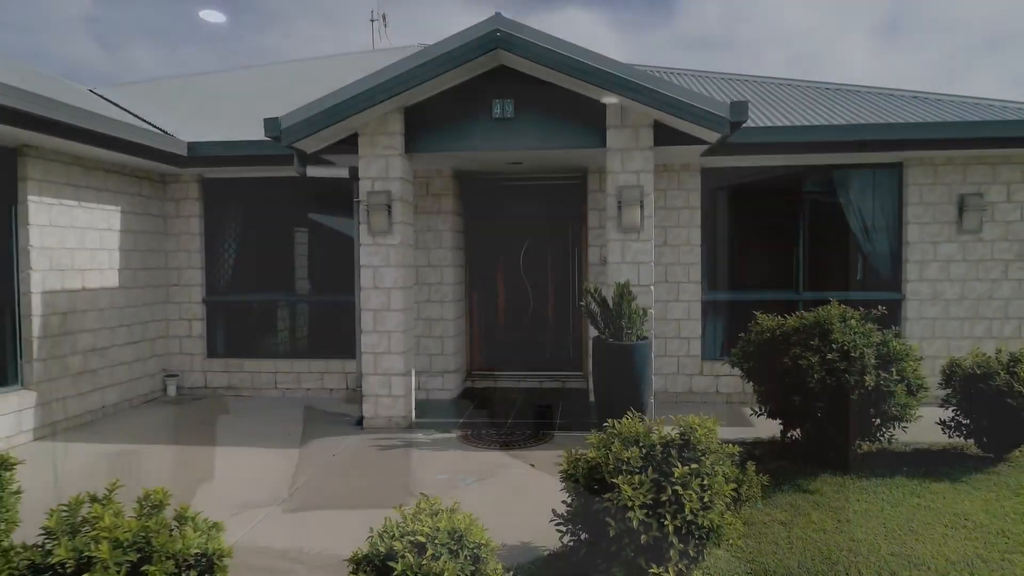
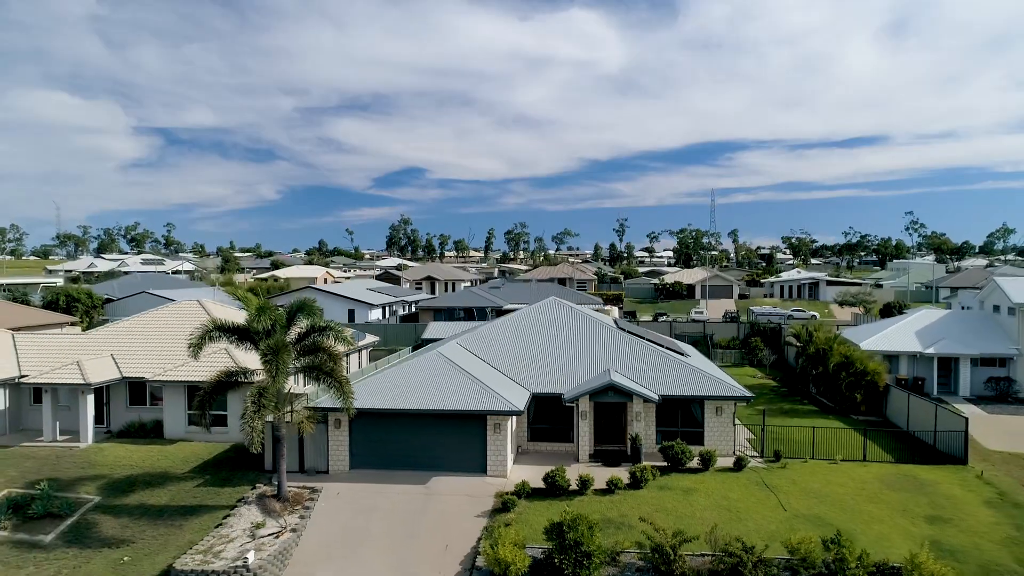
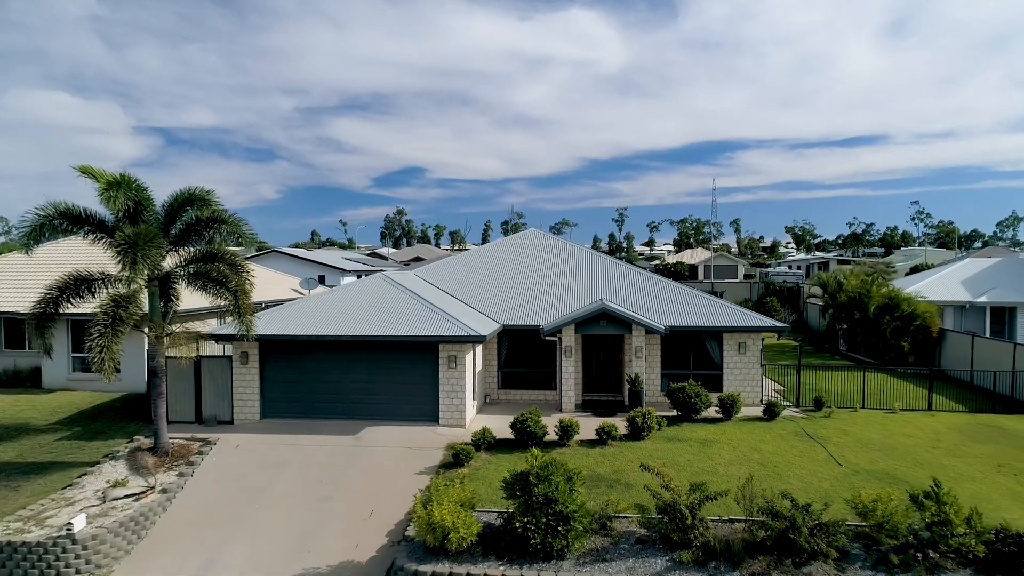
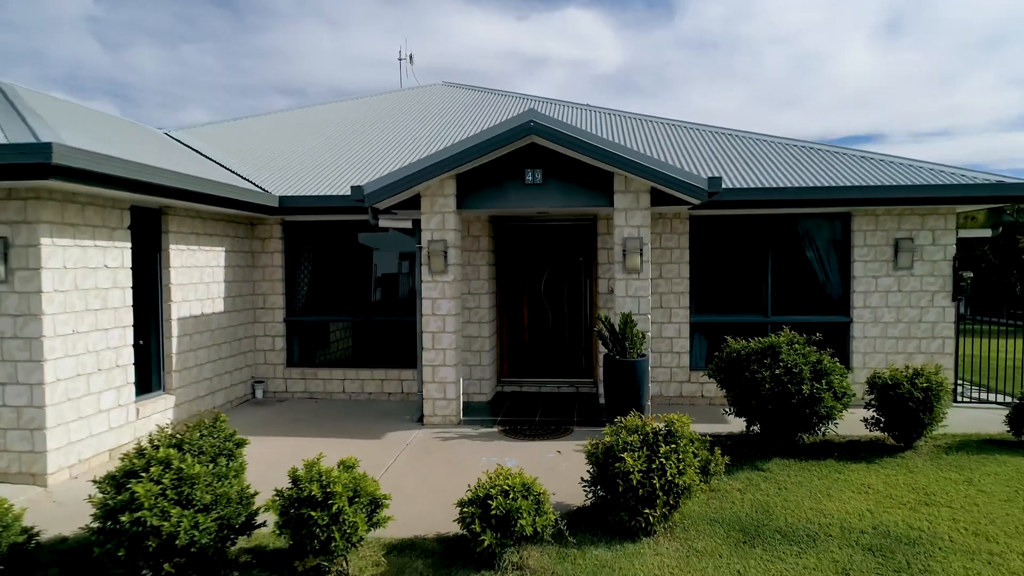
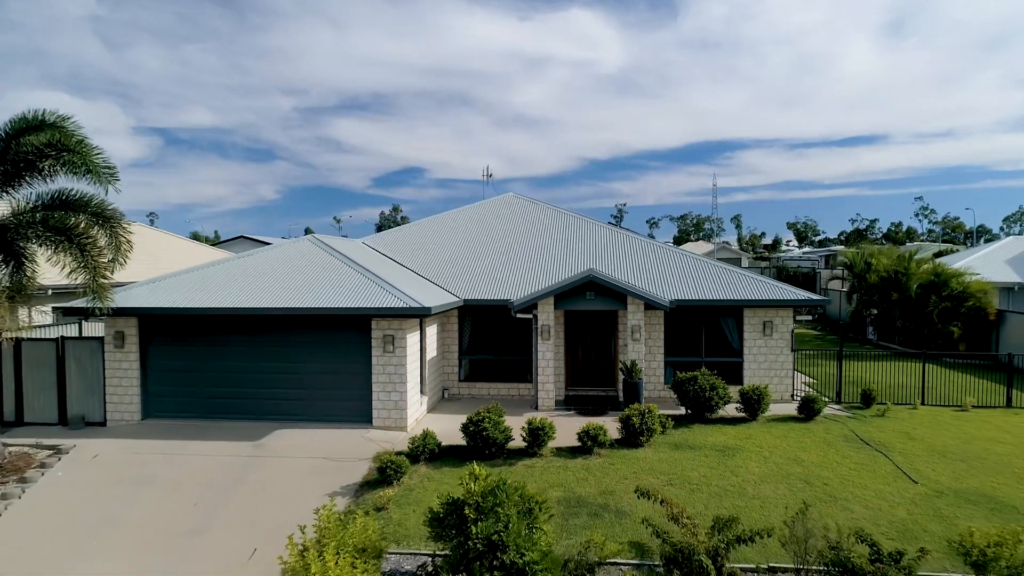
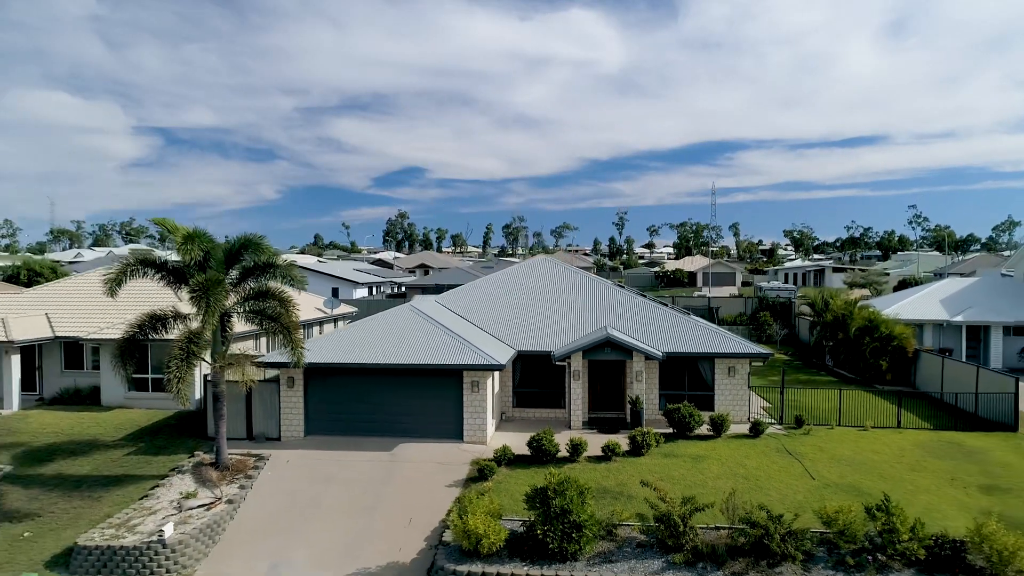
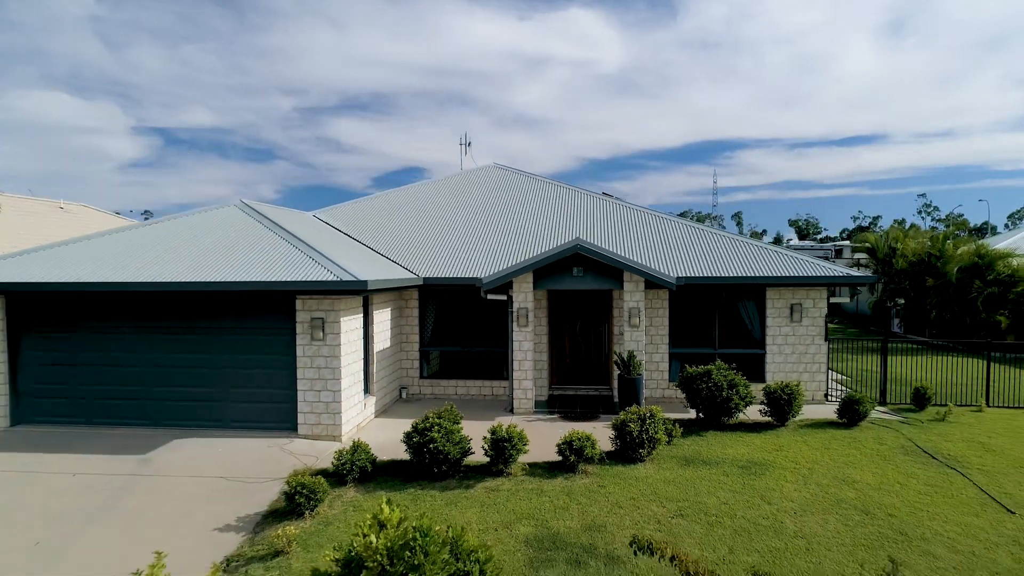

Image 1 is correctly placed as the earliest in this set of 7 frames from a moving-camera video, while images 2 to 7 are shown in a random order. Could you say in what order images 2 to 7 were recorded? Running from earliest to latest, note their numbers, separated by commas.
4, 7, 5, 3, 6, 2
